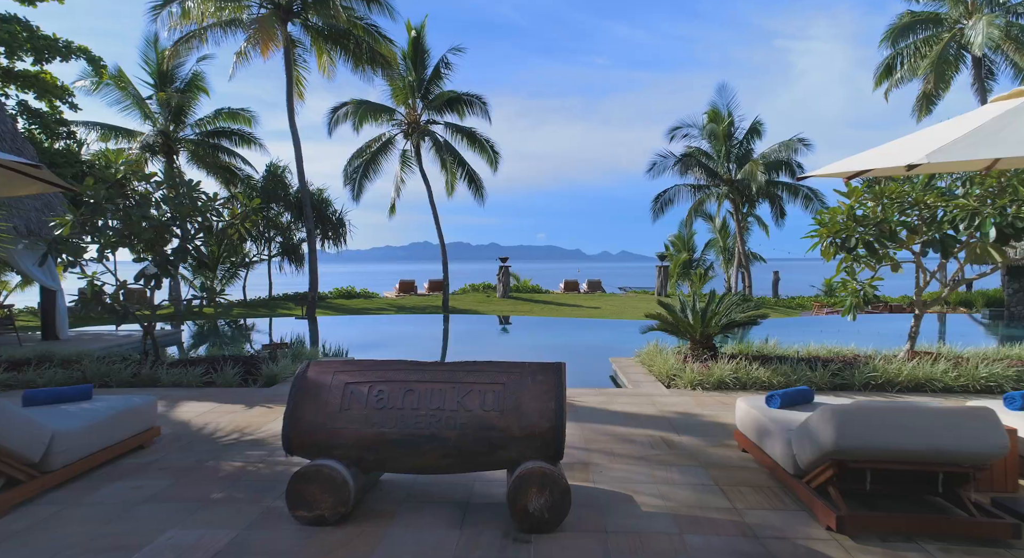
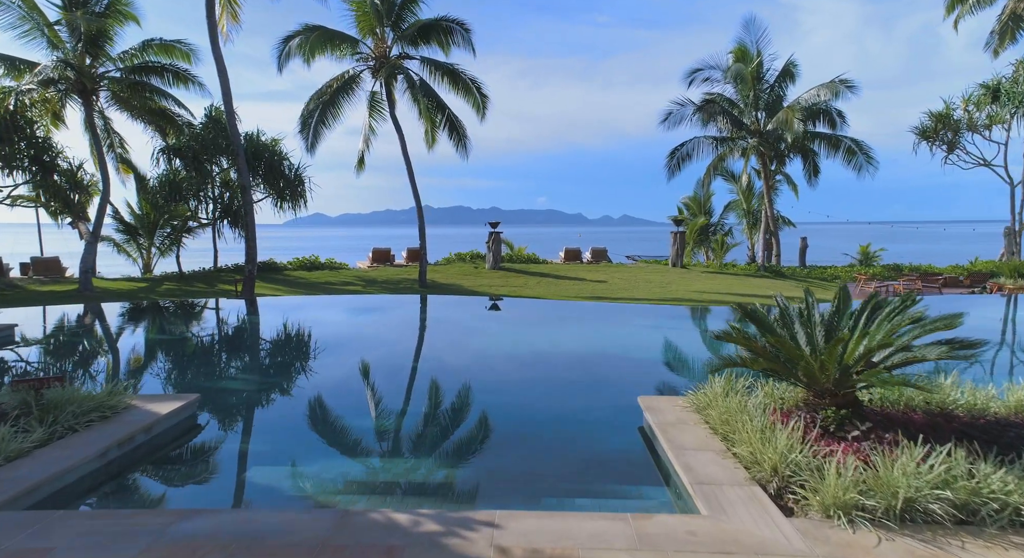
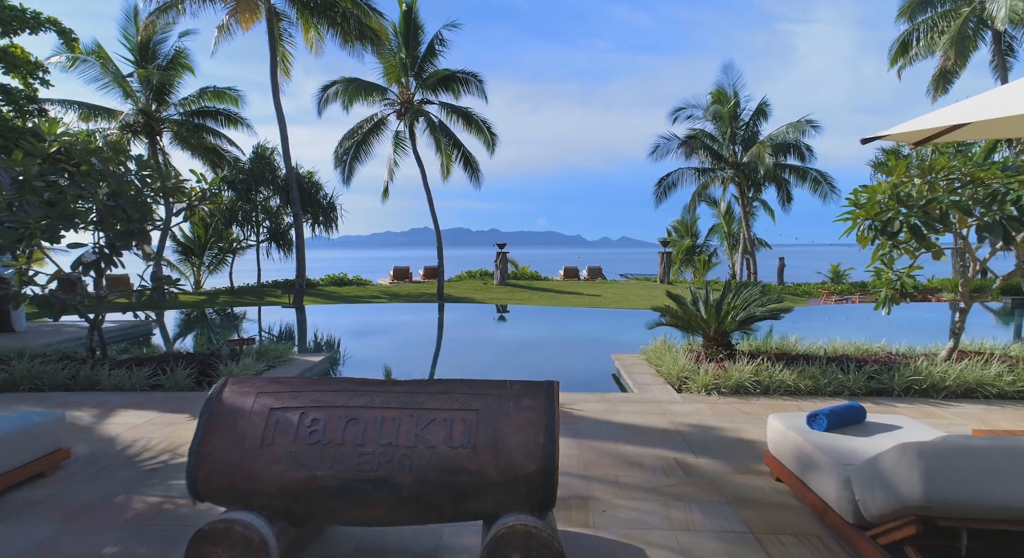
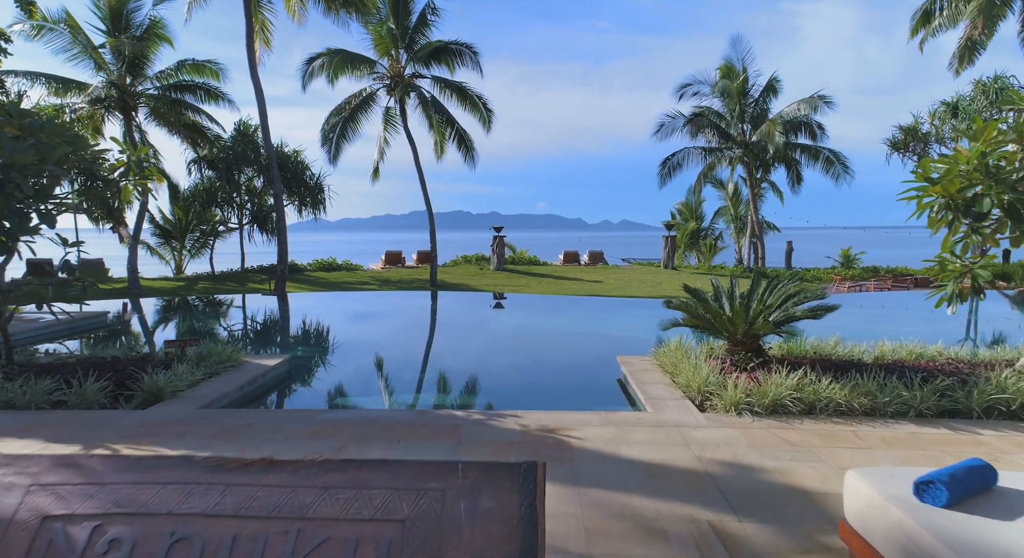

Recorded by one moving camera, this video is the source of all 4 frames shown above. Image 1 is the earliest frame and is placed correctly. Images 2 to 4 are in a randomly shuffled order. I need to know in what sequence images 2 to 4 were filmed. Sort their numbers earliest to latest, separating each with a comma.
3, 4, 2
